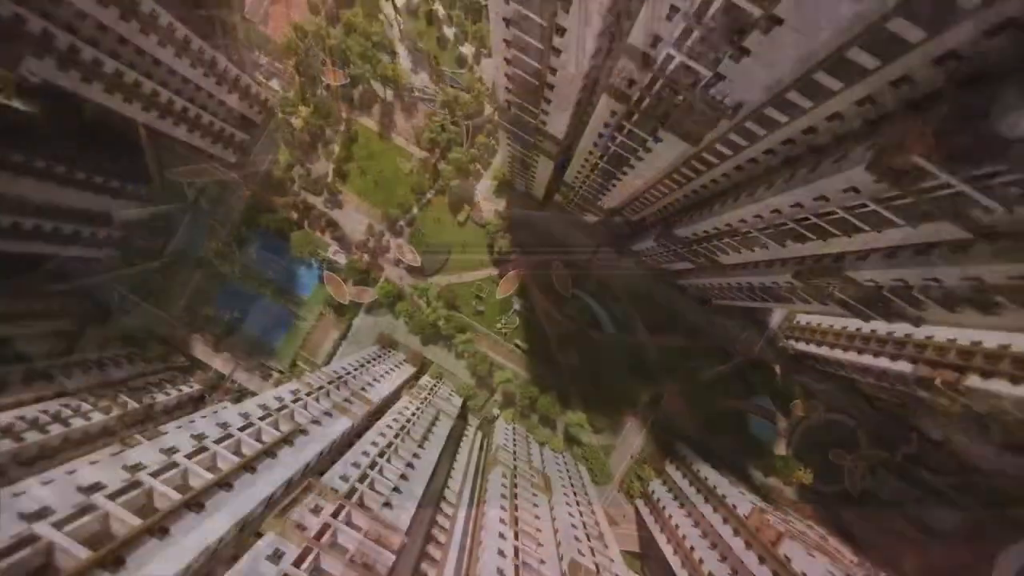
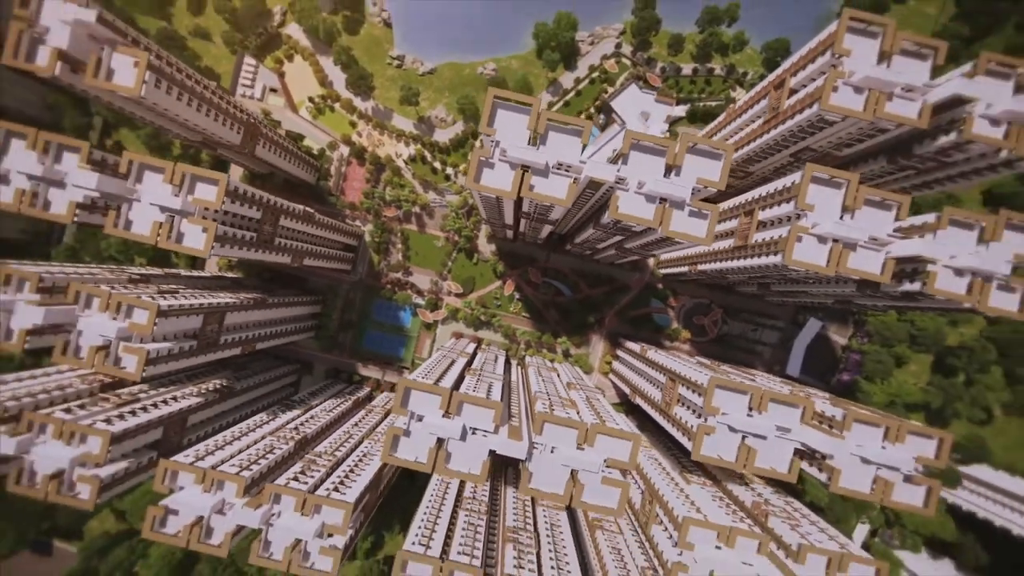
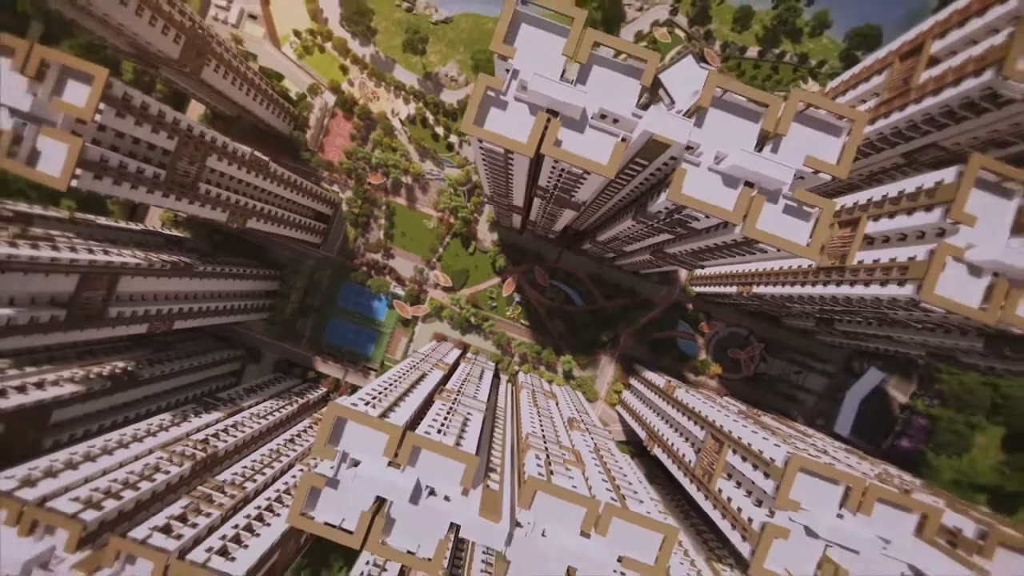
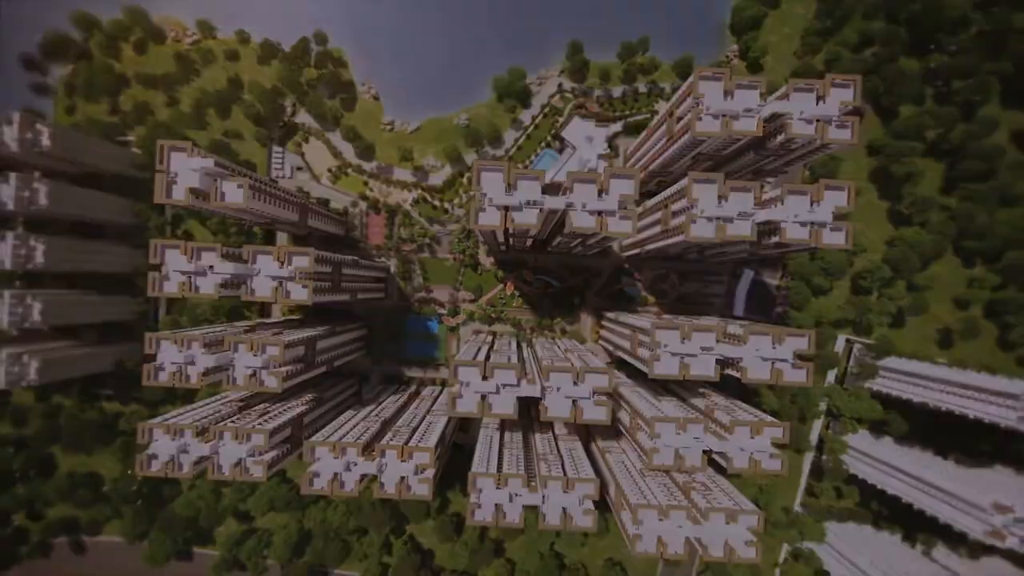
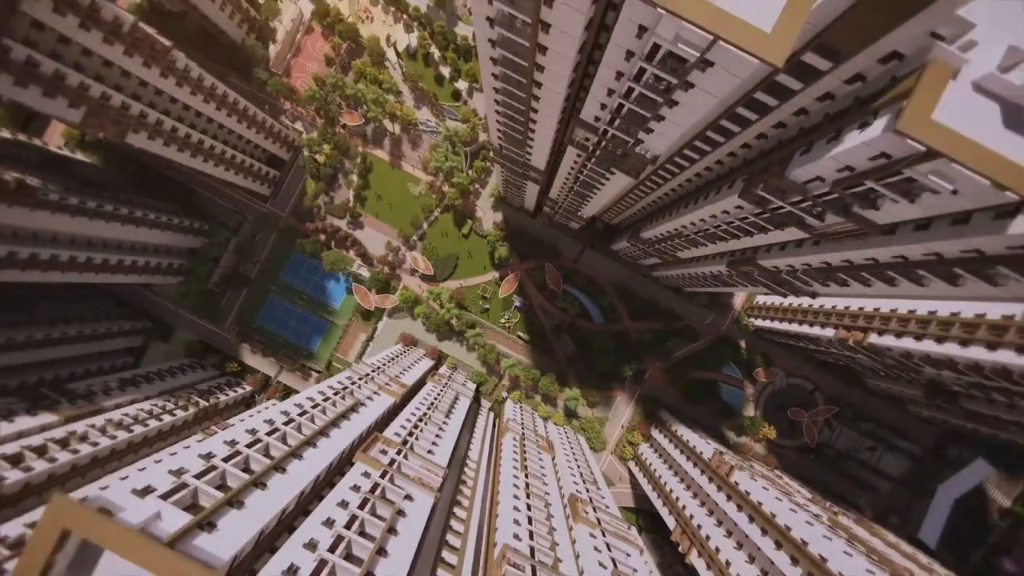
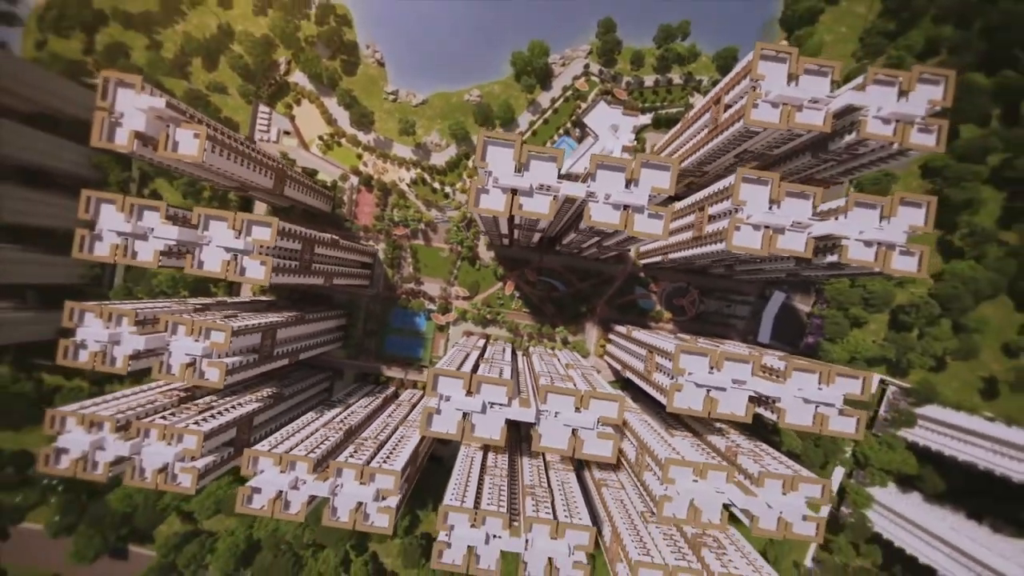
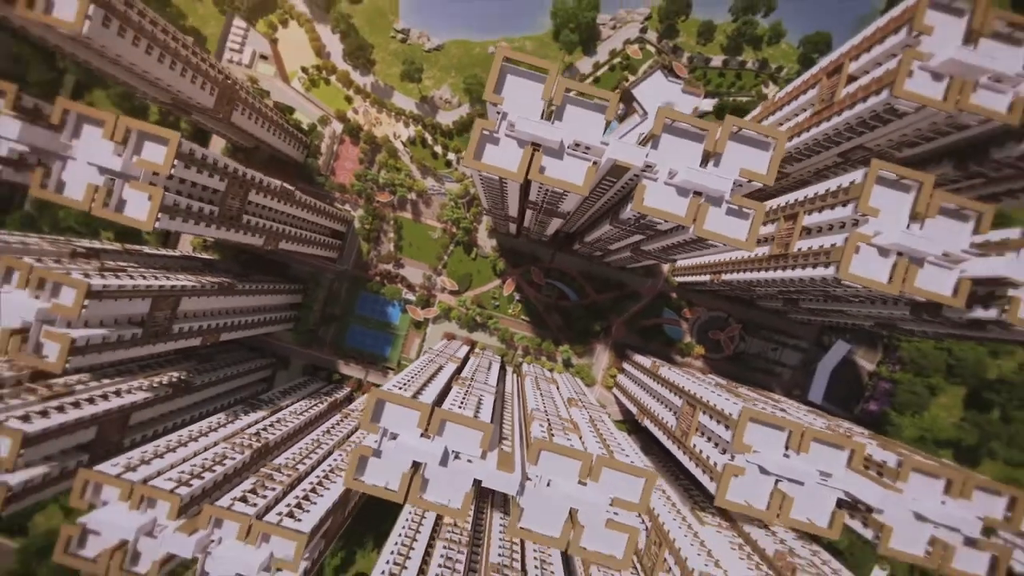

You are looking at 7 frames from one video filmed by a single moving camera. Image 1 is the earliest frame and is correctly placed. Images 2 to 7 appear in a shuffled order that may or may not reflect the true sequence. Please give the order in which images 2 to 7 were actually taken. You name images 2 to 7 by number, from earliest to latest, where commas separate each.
5, 3, 7, 2, 6, 4
